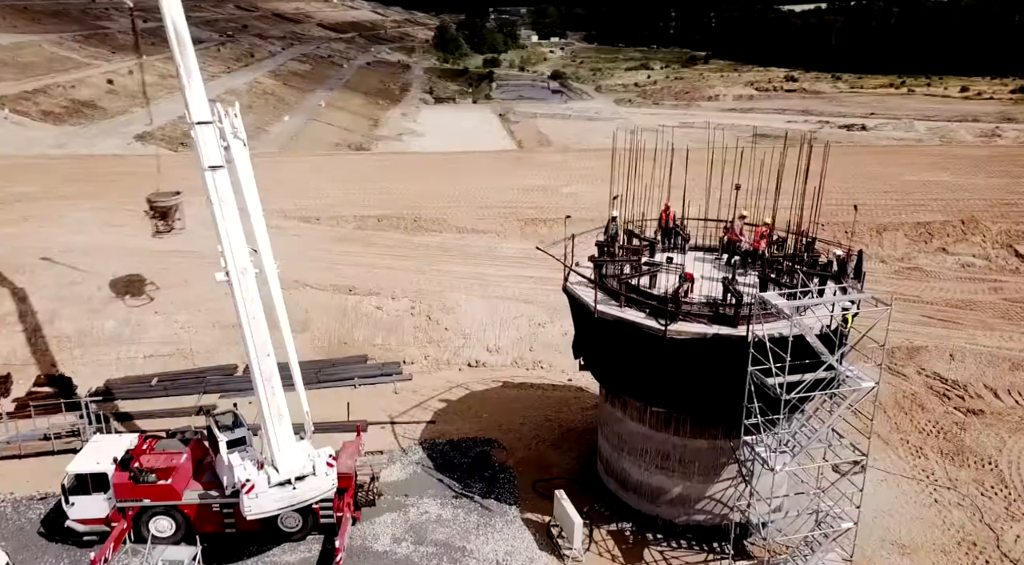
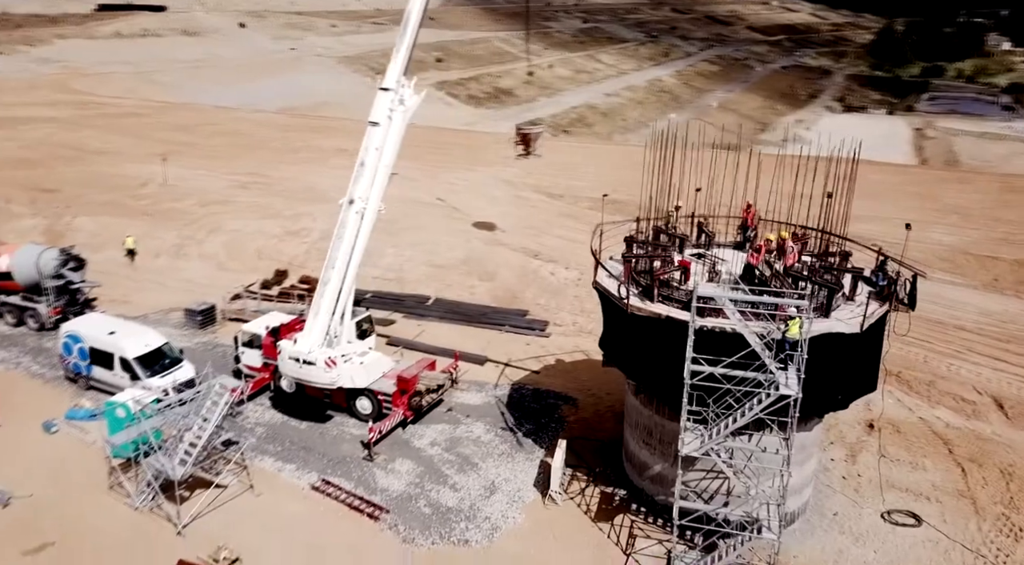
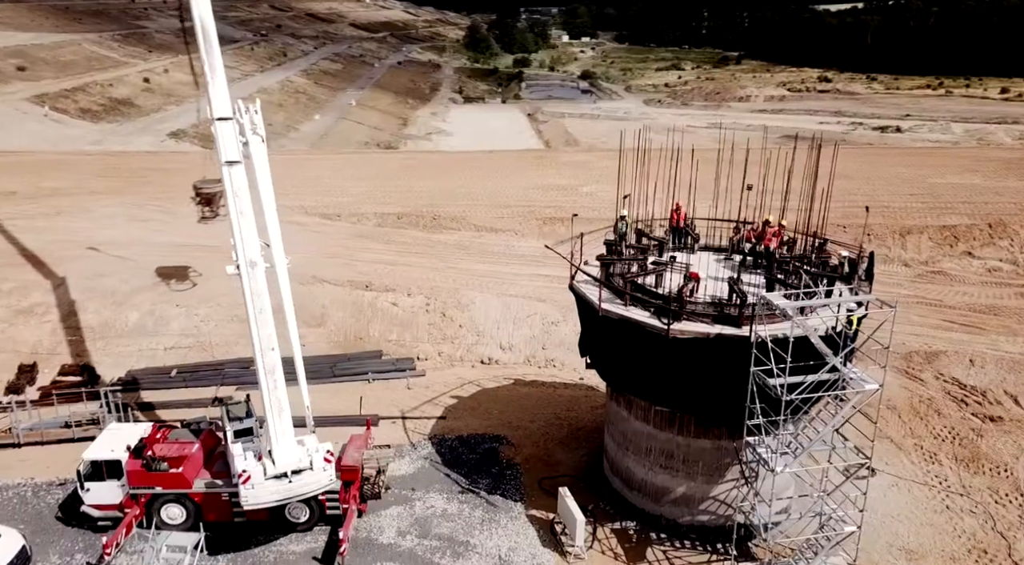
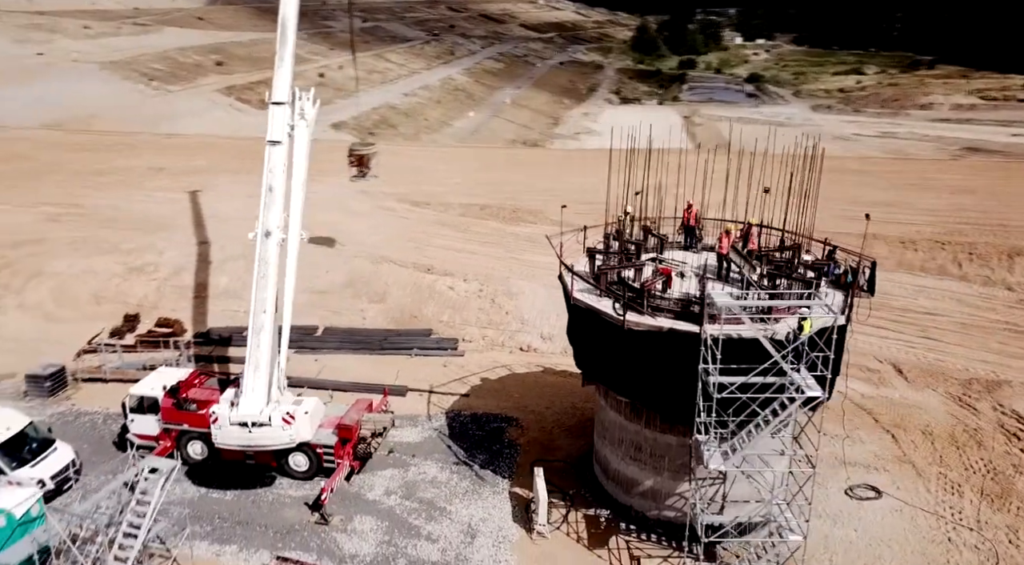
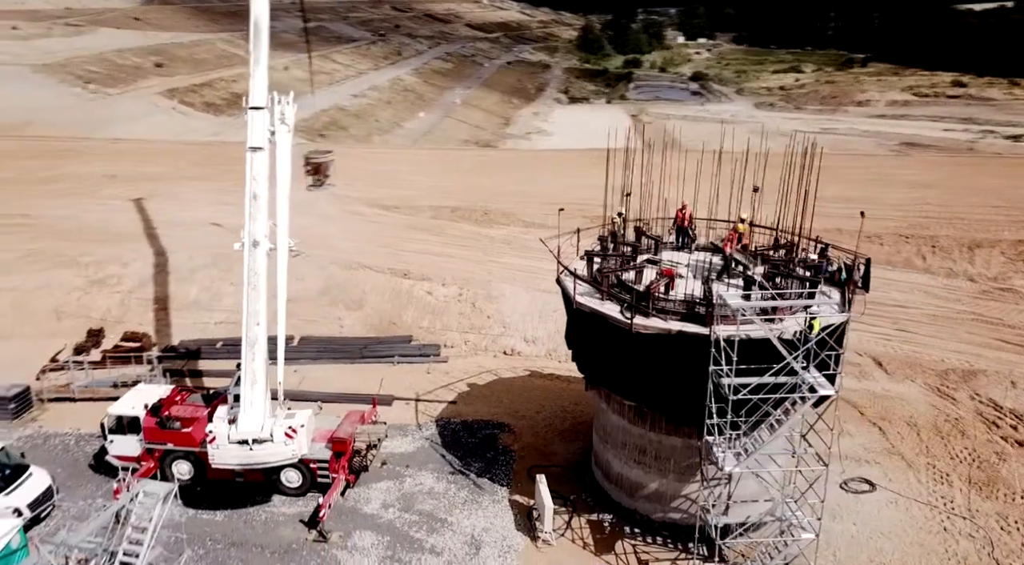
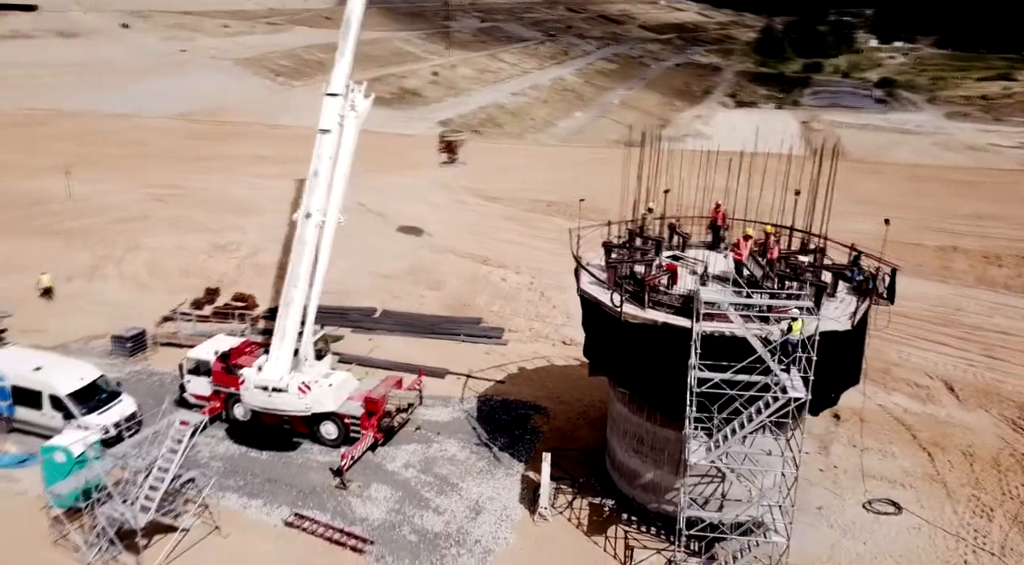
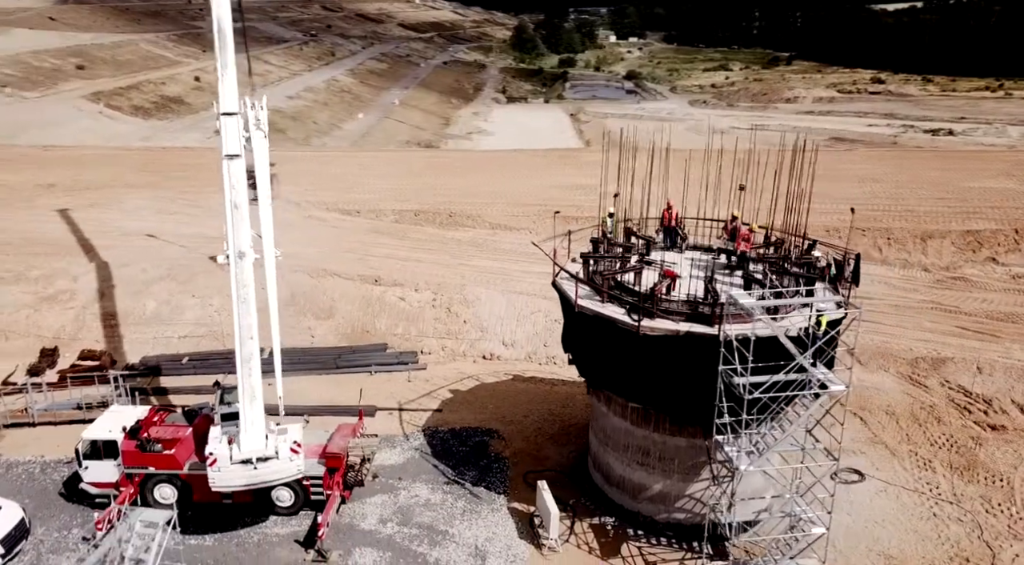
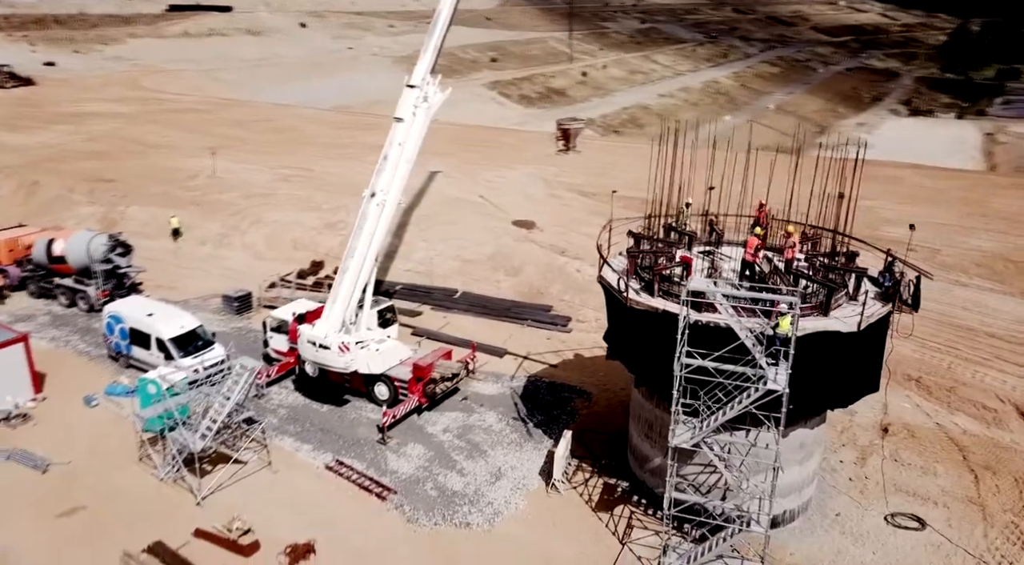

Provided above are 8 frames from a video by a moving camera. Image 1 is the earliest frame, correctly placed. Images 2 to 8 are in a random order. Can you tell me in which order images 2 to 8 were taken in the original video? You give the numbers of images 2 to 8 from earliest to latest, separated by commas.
3, 7, 5, 4, 6, 2, 8
